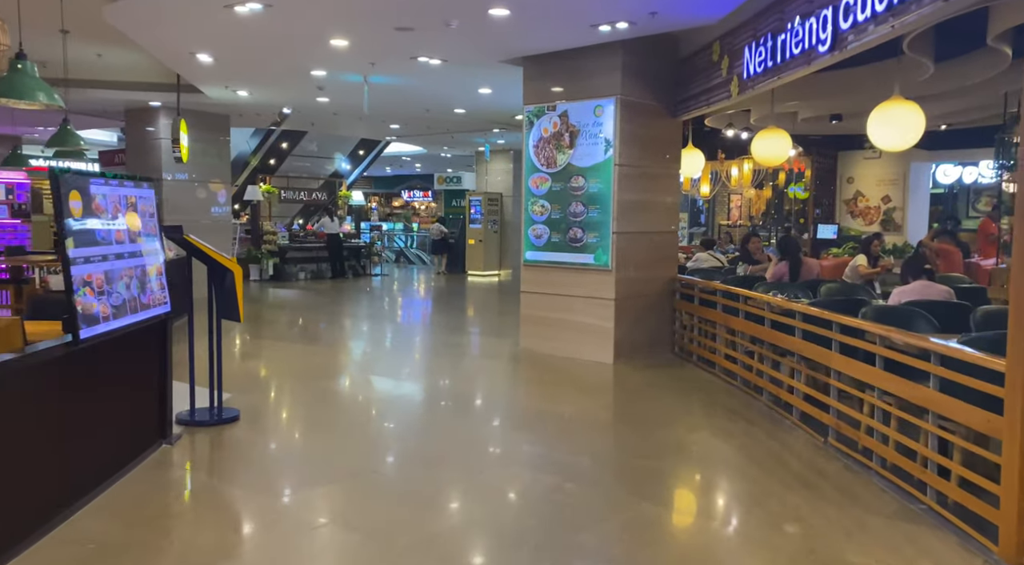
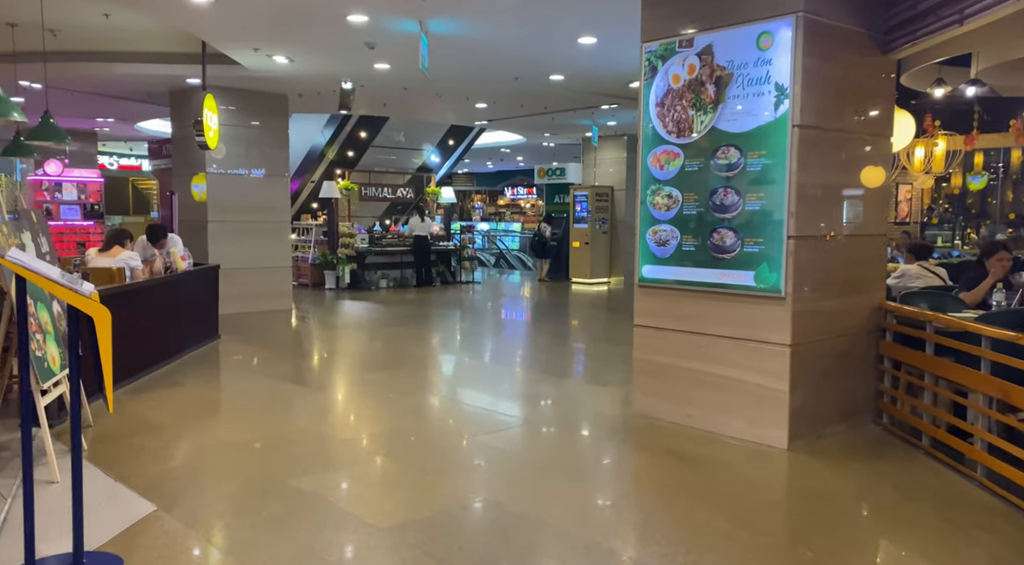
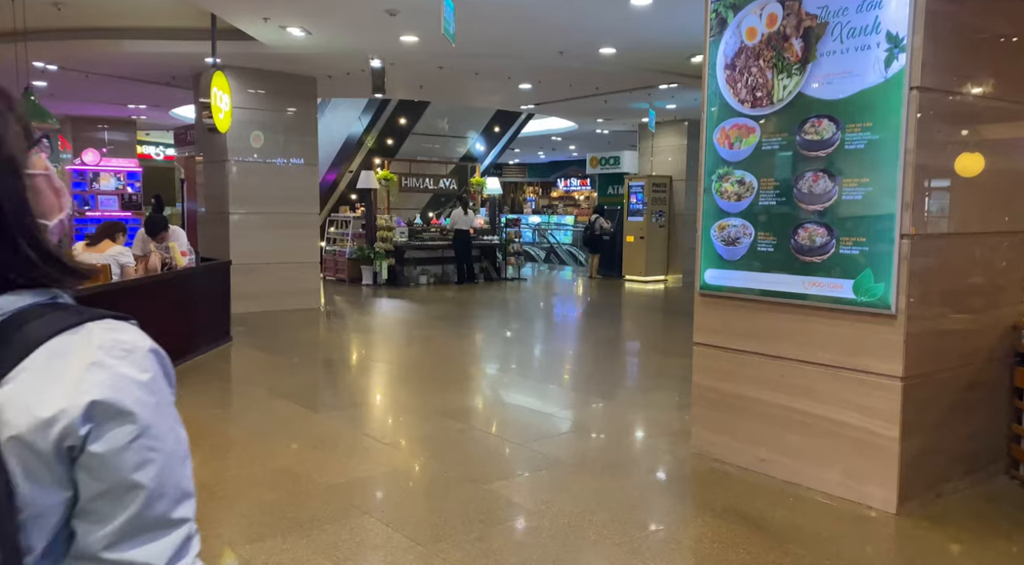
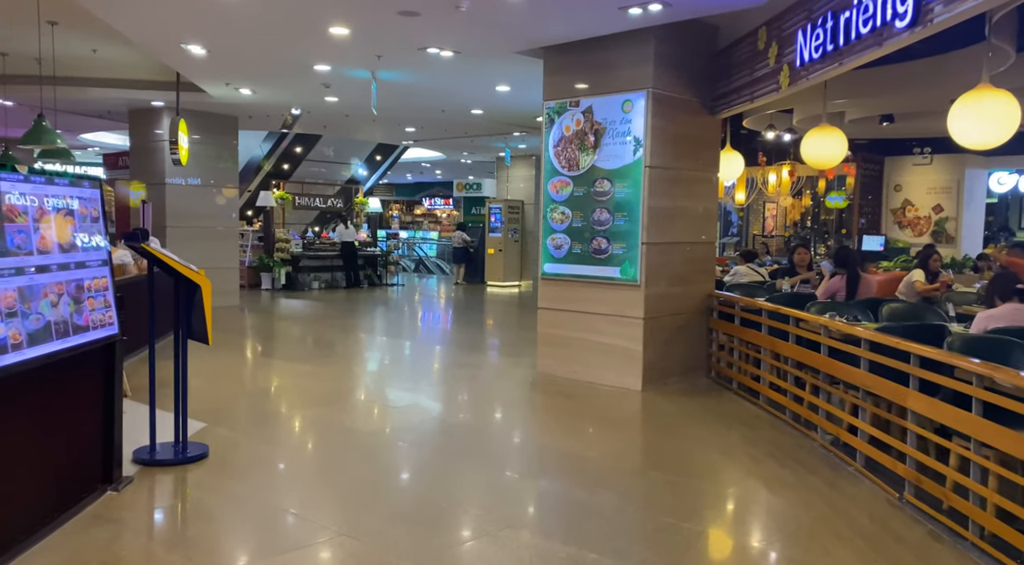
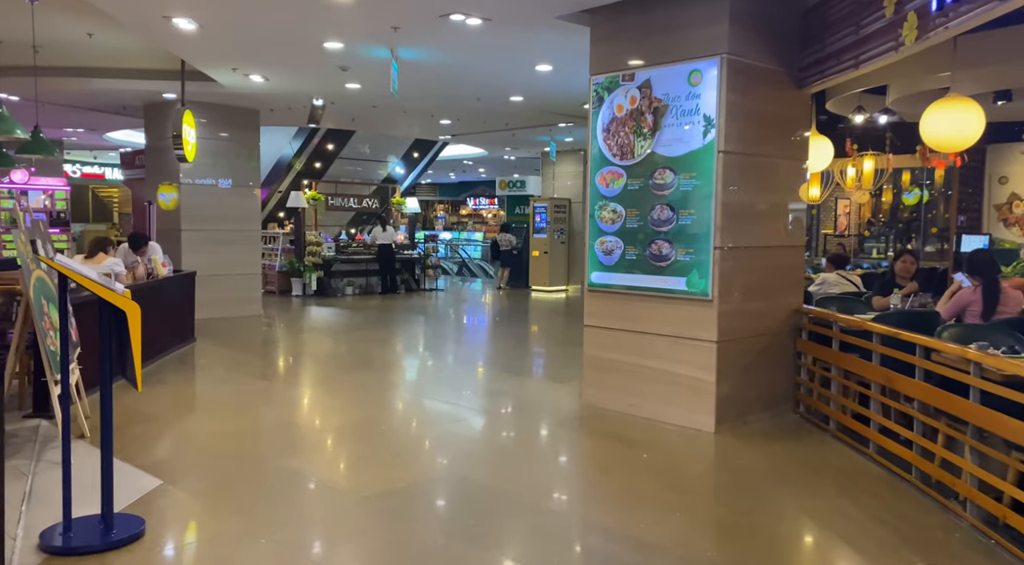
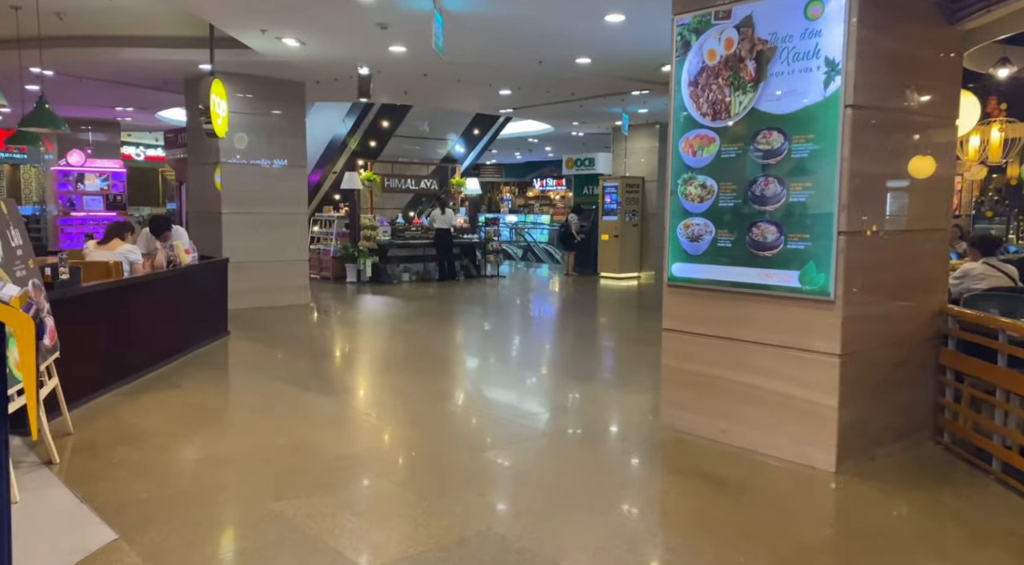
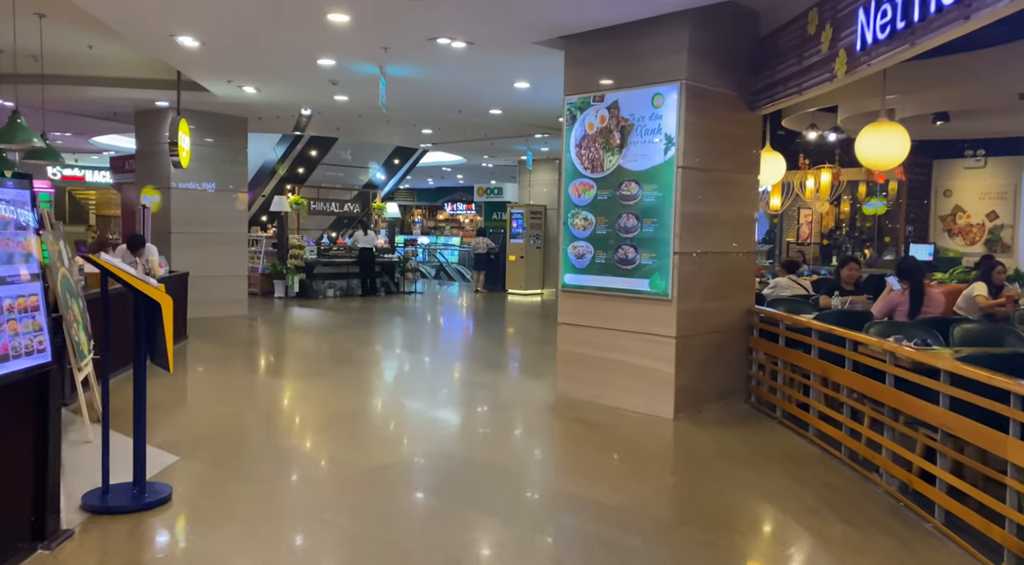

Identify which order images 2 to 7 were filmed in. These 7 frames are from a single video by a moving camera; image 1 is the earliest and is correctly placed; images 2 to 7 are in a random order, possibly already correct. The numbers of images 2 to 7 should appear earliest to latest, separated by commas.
4, 7, 5, 2, 6, 3
